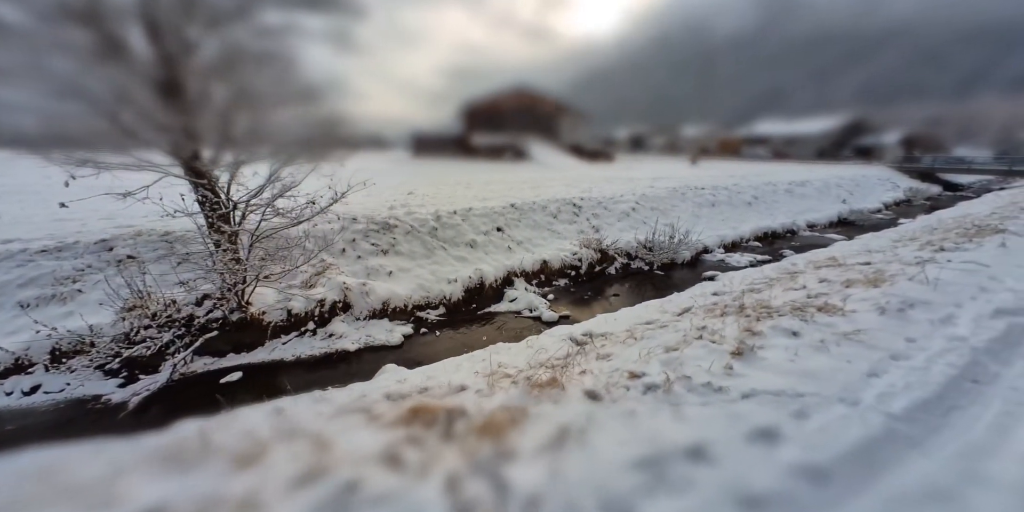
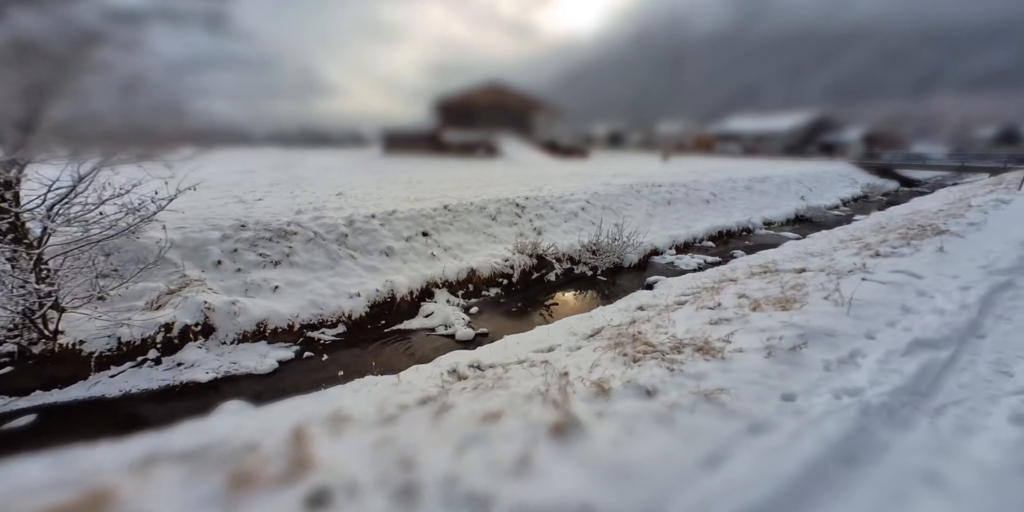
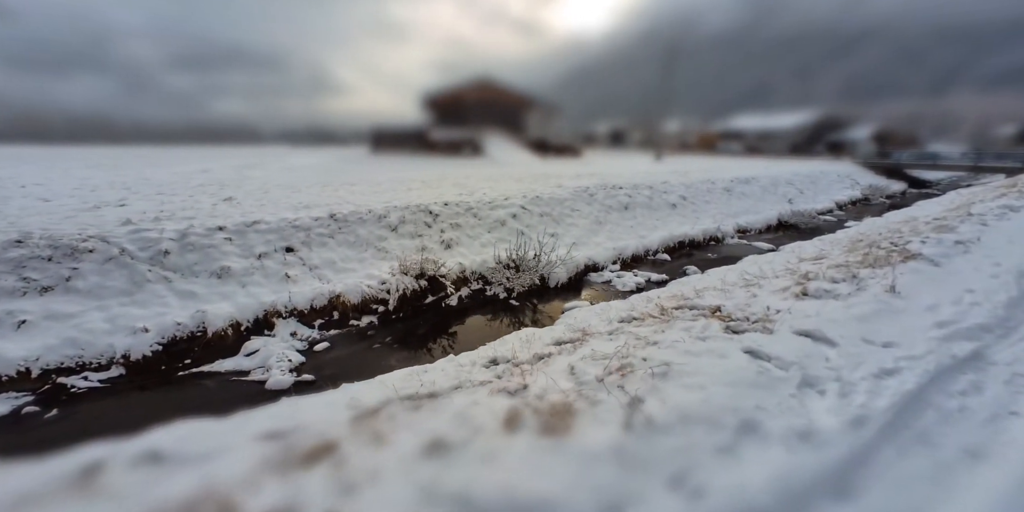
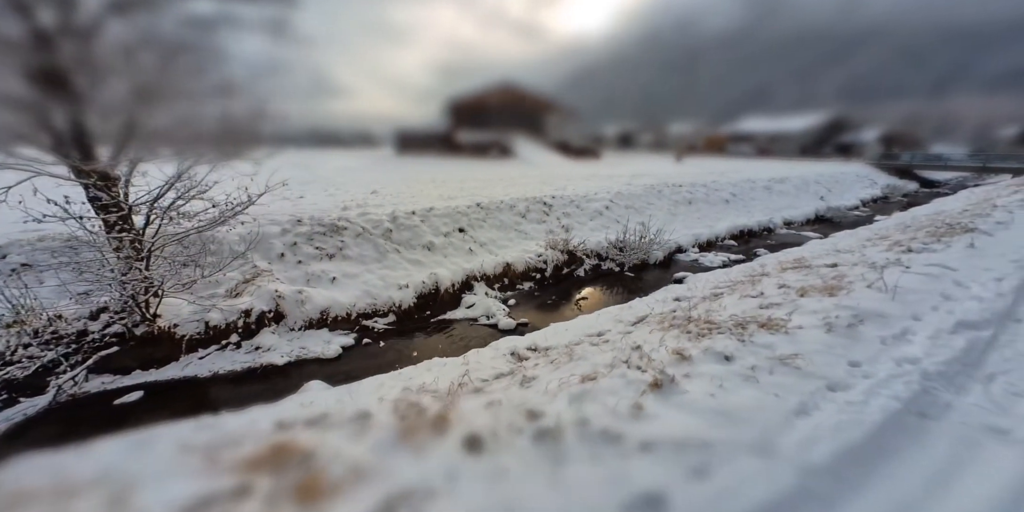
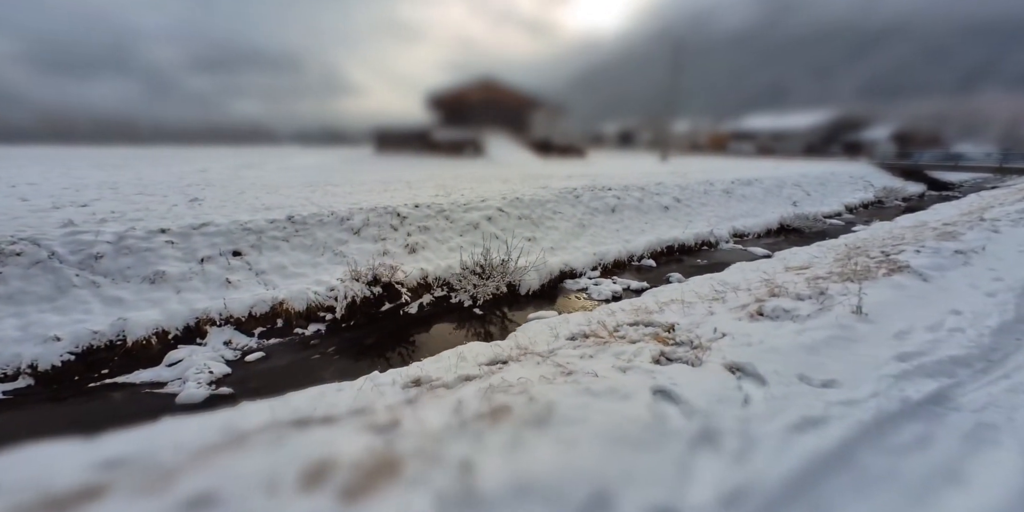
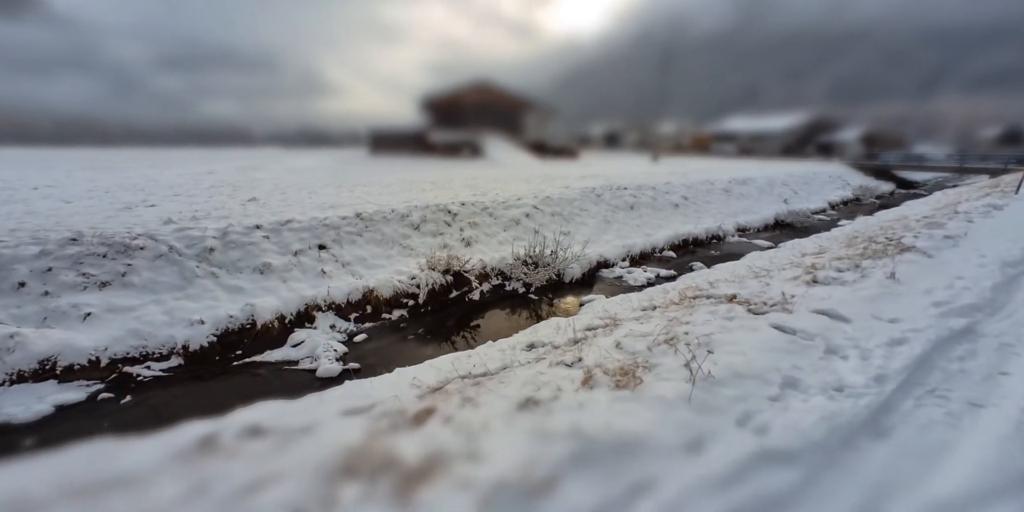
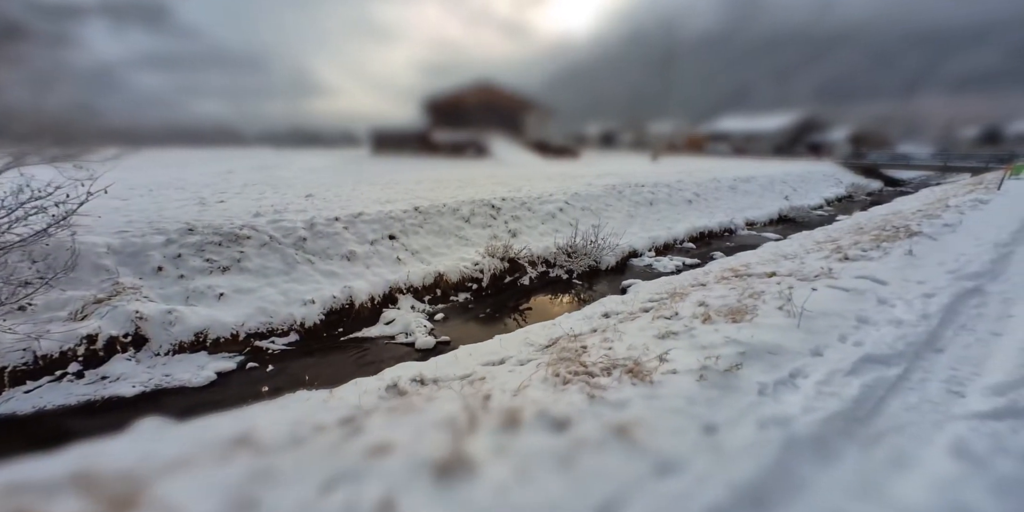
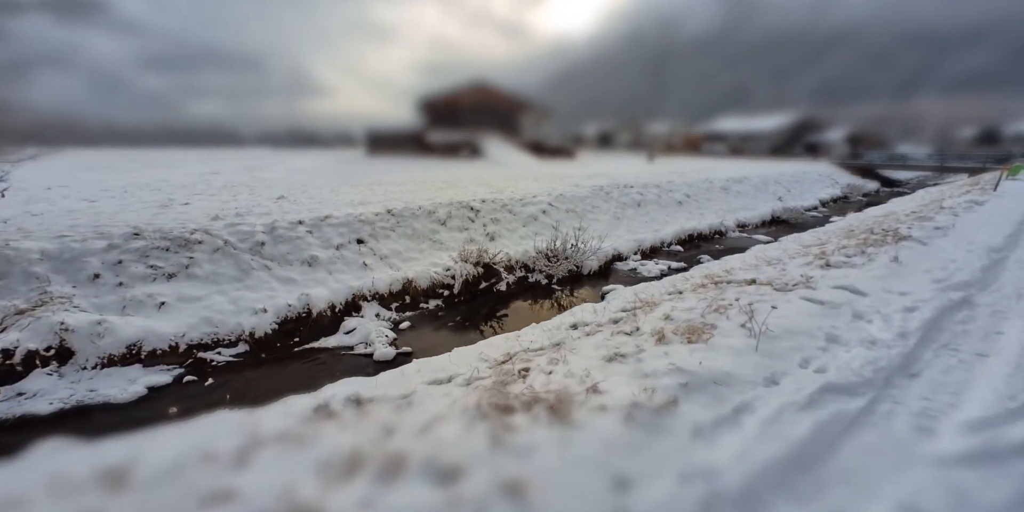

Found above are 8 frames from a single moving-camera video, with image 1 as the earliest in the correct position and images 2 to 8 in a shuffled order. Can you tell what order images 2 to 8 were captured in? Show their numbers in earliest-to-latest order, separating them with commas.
4, 2, 7, 8, 6, 3, 5
